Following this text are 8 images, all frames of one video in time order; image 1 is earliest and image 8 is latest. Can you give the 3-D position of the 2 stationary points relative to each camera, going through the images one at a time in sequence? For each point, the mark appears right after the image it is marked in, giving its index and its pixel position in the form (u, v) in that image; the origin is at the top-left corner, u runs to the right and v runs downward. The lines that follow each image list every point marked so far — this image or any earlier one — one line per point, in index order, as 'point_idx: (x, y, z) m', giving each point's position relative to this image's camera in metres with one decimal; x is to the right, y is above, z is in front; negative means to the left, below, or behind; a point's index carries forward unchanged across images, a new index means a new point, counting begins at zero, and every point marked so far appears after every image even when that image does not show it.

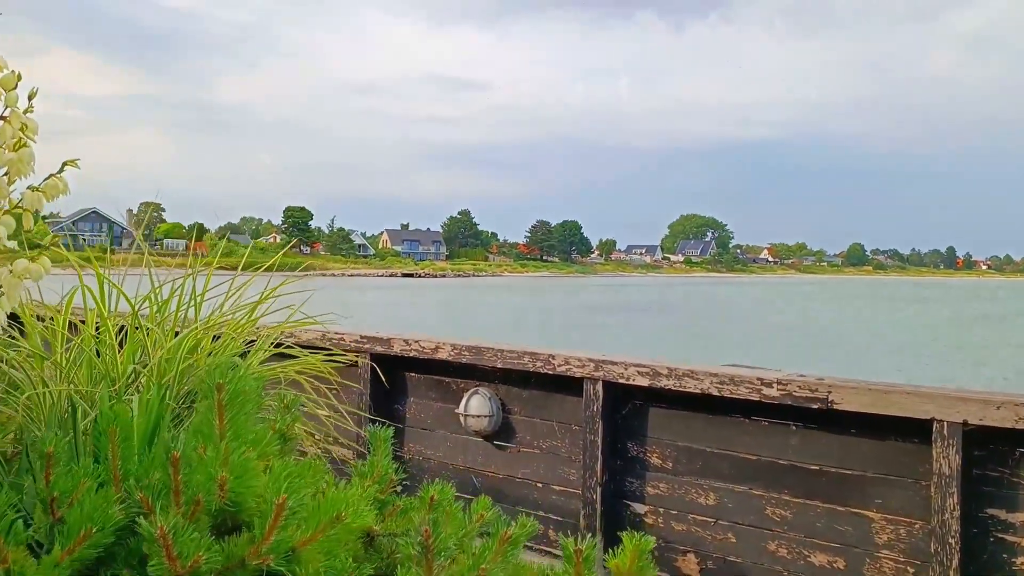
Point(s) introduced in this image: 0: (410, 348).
0: (-0.5, -0.3, +4.3) m
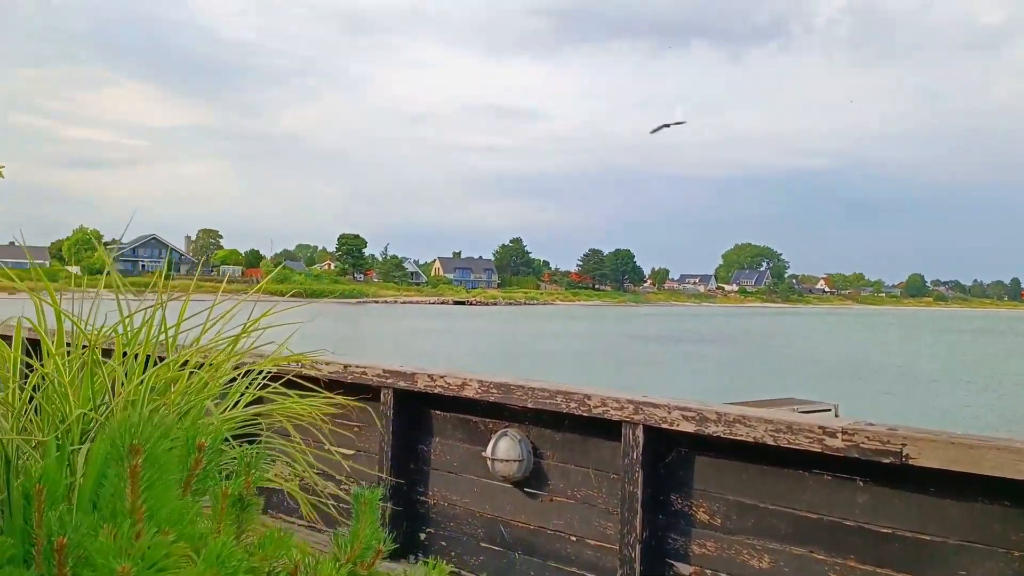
0: (-0.4, -0.5, +4.0) m
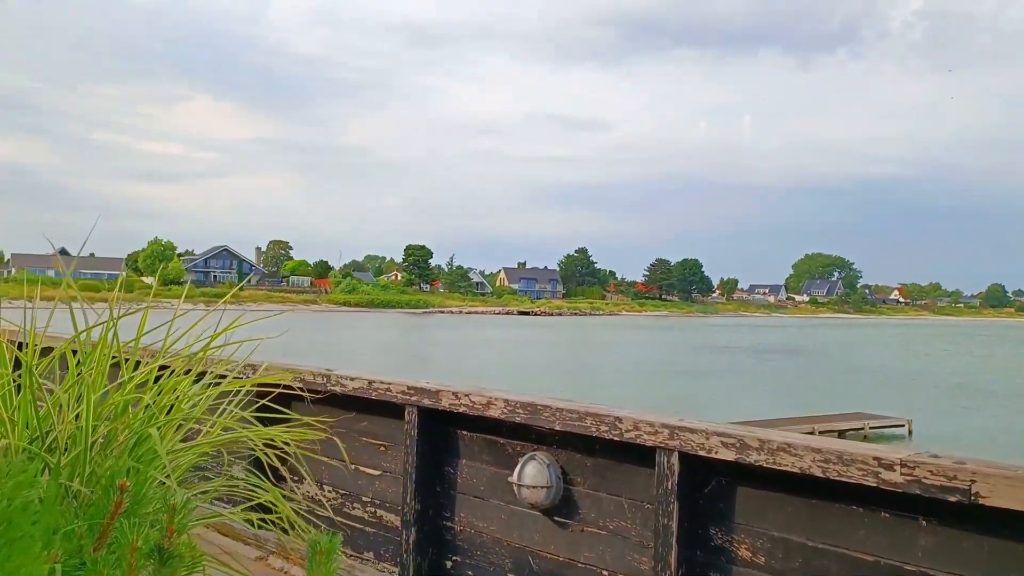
0: (-0.2, -0.5, +3.8) m
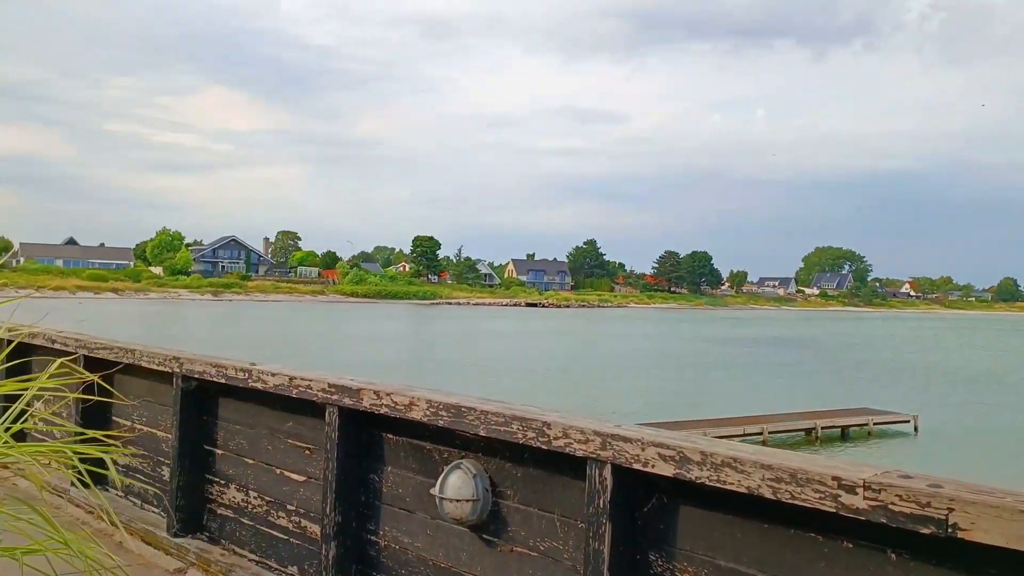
0: (-0.5, -0.5, +3.3) m
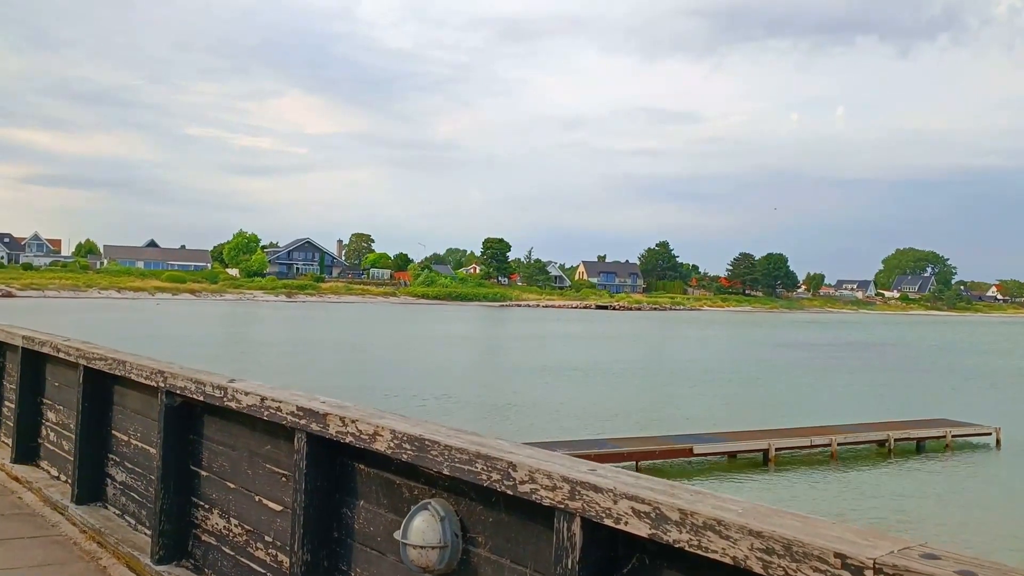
0: (-0.6, -0.5, +3.0) m
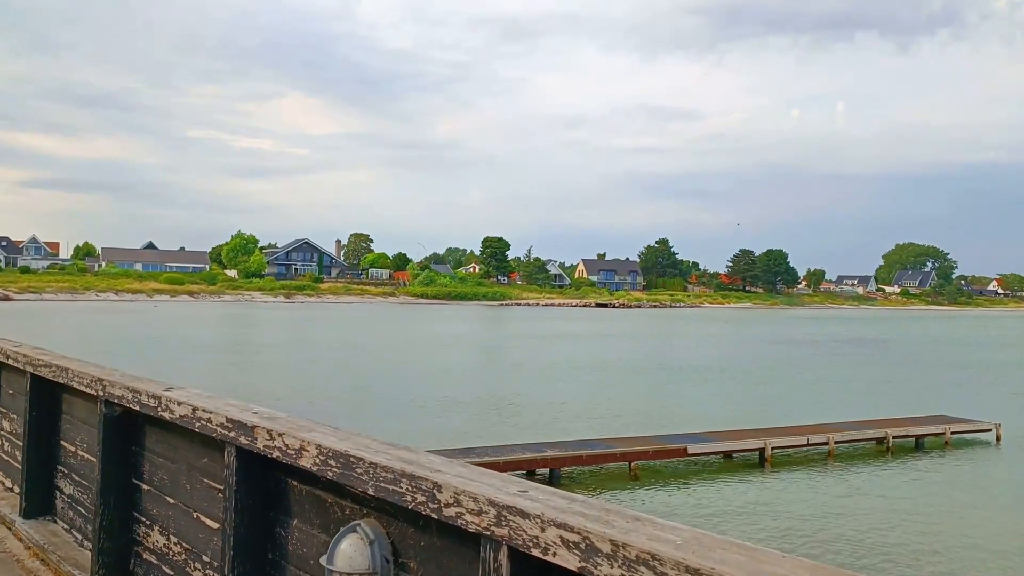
0: (-0.8, -0.5, +2.7) m
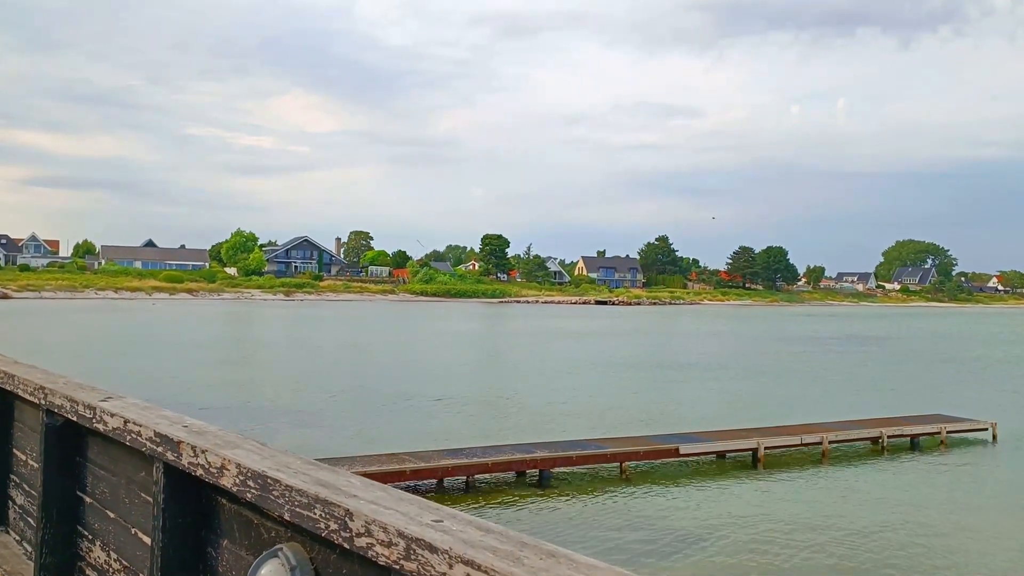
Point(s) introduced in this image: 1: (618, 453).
0: (-1.0, -0.5, +2.6) m
1: (+2.1, -3.2, +16.2) m
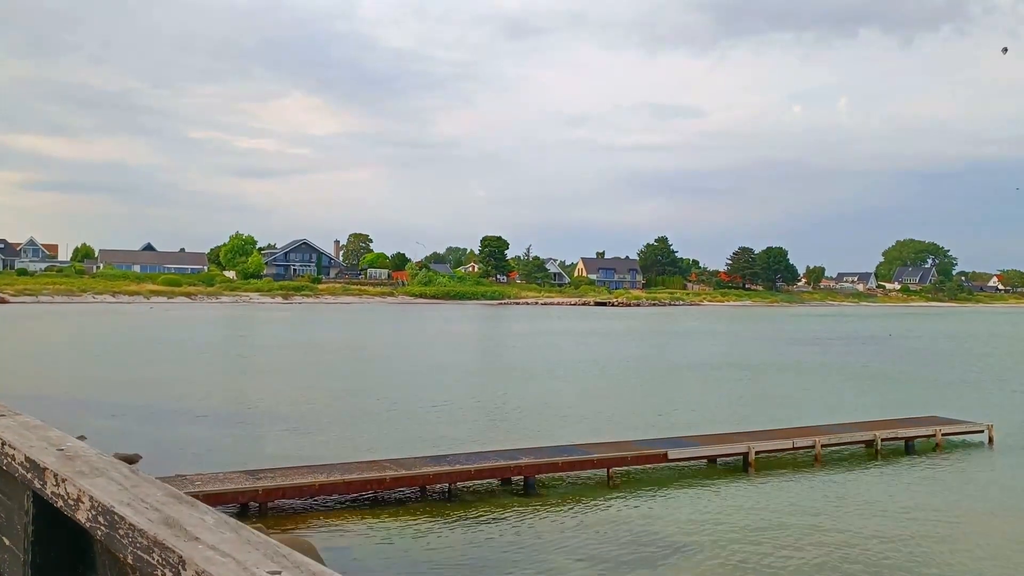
0: (-1.3, -0.6, +2.3) m
1: (+1.8, -3.3, +15.9) m
